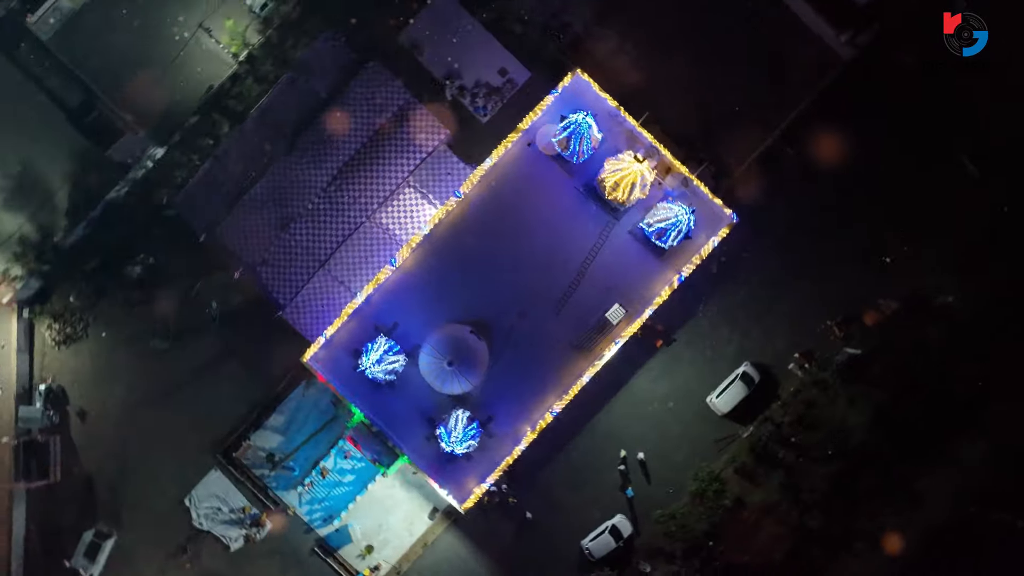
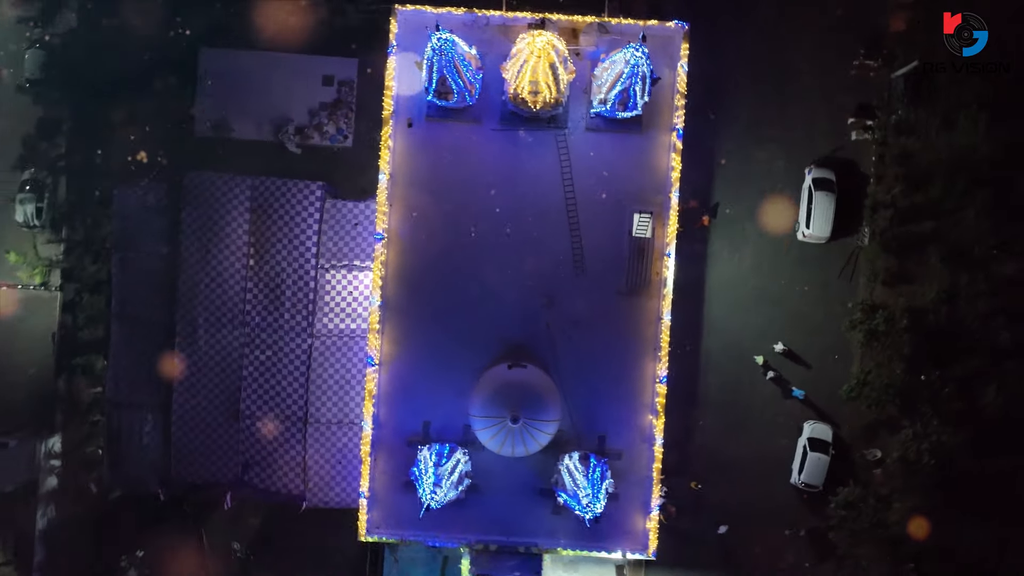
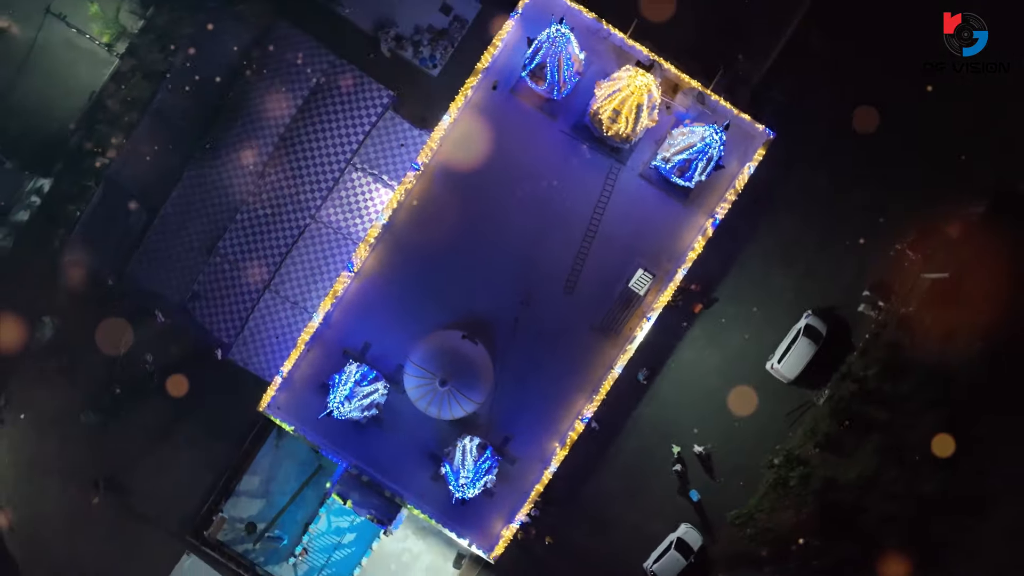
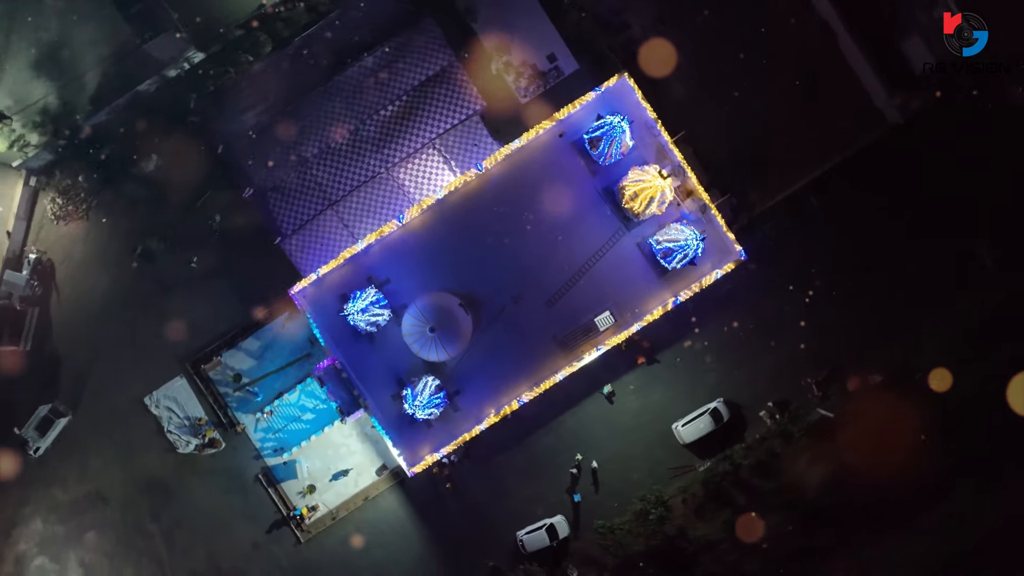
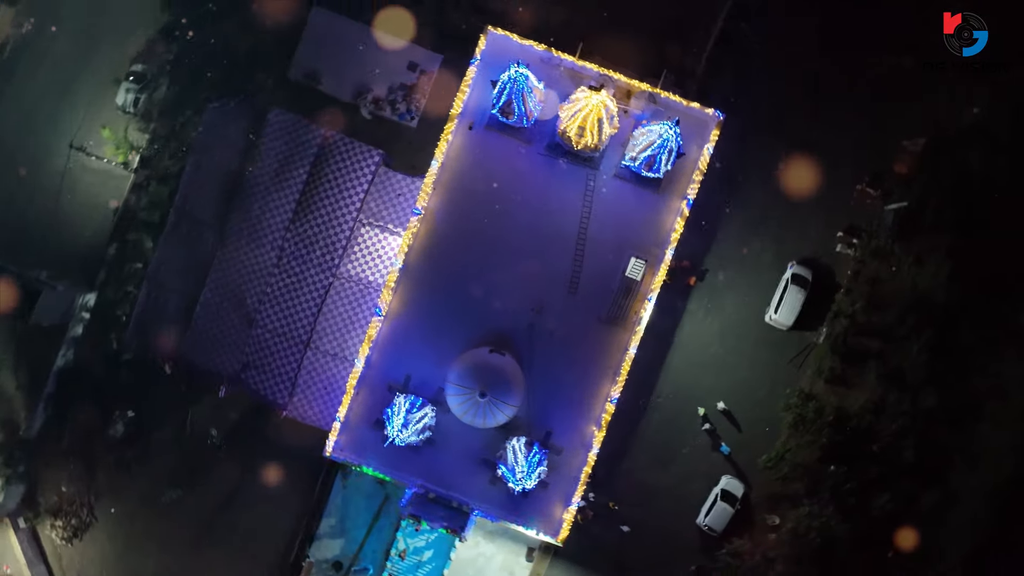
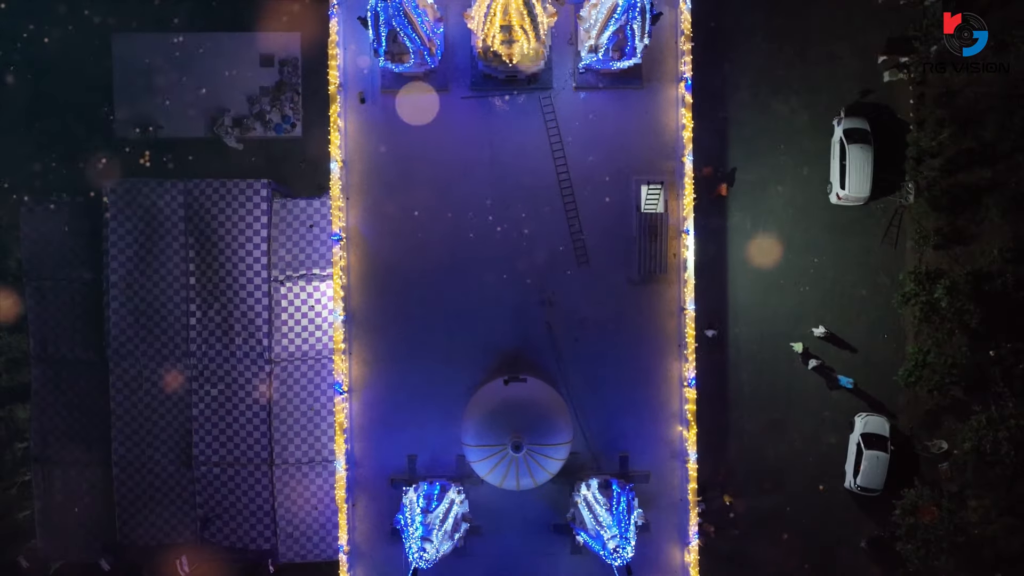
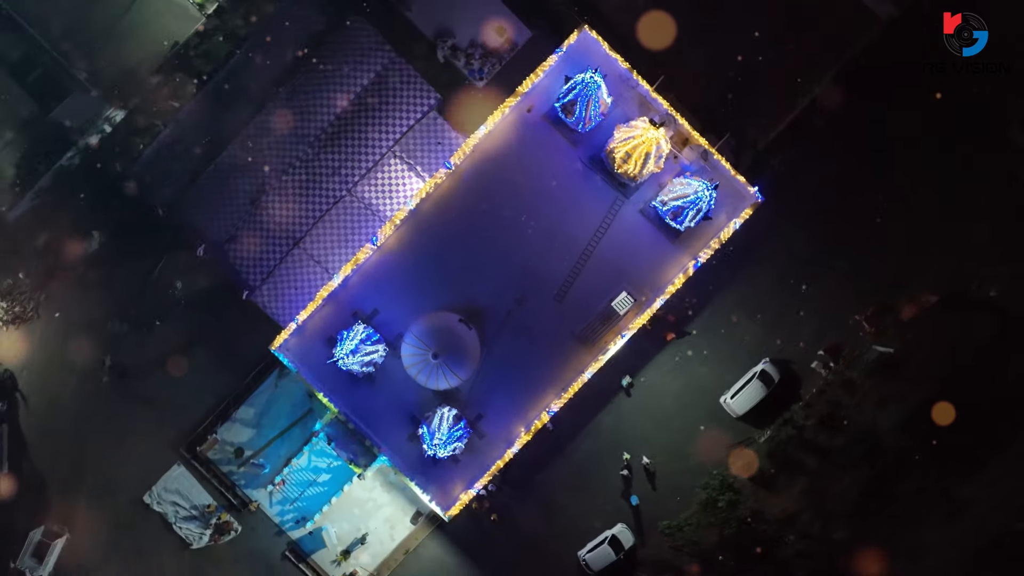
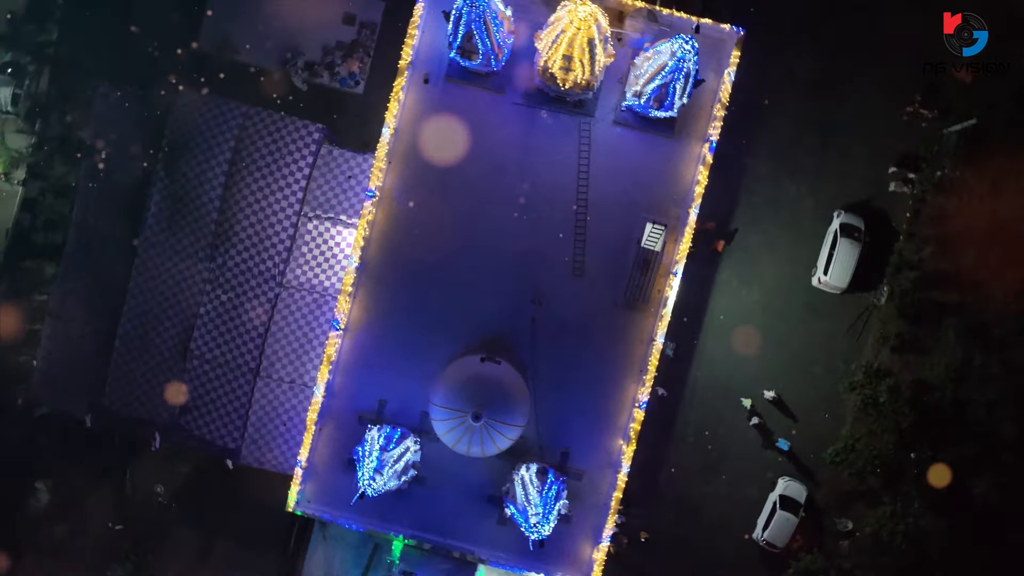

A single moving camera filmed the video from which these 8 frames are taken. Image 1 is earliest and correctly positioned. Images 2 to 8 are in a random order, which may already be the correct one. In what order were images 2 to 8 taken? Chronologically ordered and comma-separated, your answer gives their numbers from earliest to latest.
5, 2, 6, 8, 3, 7, 4
